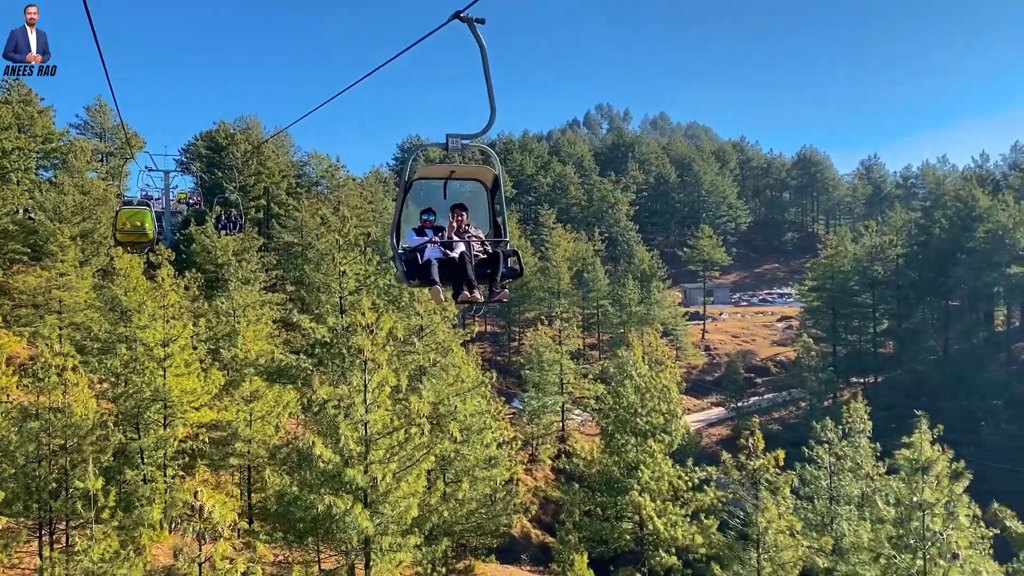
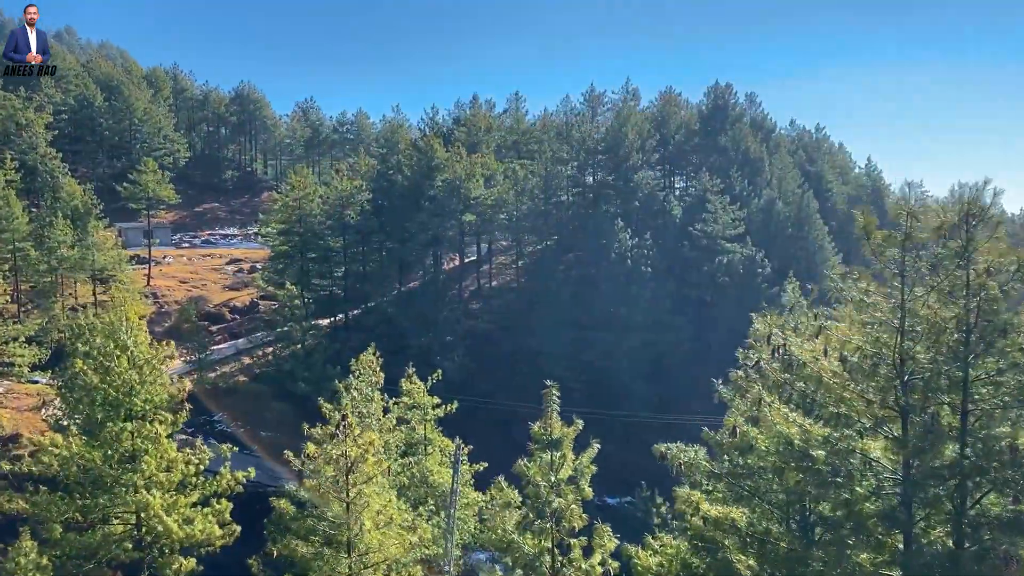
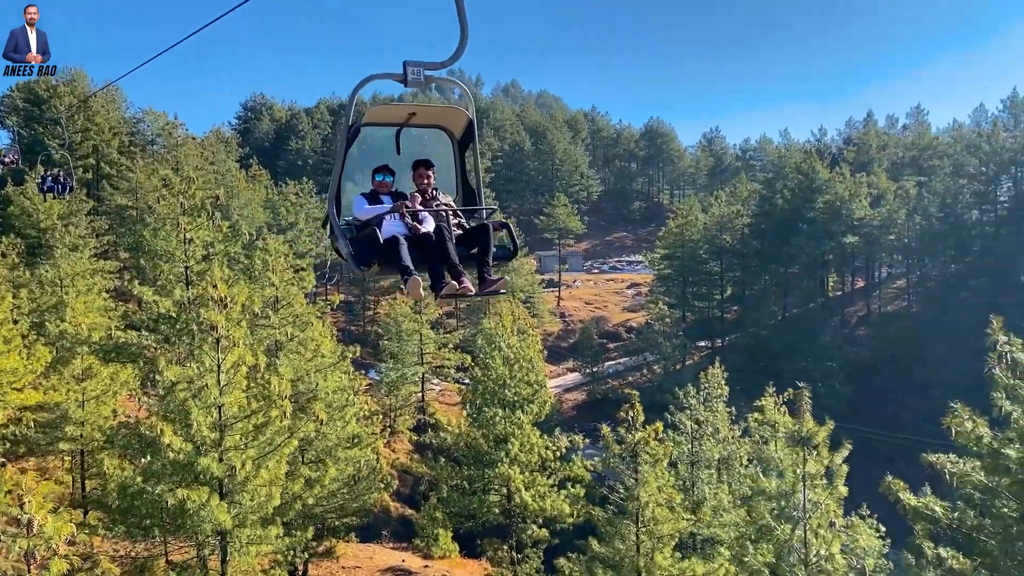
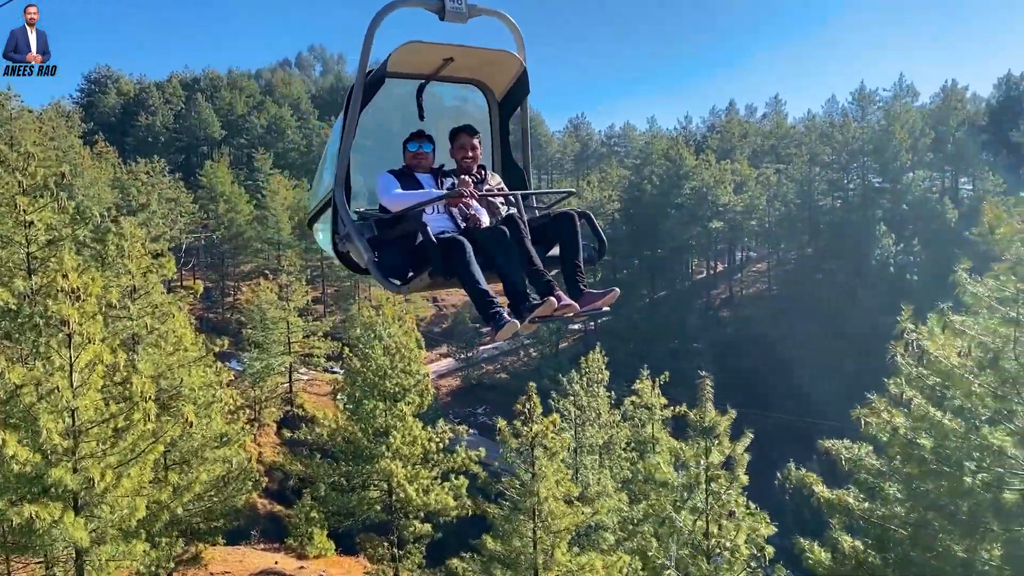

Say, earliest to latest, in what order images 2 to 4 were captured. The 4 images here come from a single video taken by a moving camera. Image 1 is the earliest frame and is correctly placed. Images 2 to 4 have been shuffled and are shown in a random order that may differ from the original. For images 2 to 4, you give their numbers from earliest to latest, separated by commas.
3, 4, 2
